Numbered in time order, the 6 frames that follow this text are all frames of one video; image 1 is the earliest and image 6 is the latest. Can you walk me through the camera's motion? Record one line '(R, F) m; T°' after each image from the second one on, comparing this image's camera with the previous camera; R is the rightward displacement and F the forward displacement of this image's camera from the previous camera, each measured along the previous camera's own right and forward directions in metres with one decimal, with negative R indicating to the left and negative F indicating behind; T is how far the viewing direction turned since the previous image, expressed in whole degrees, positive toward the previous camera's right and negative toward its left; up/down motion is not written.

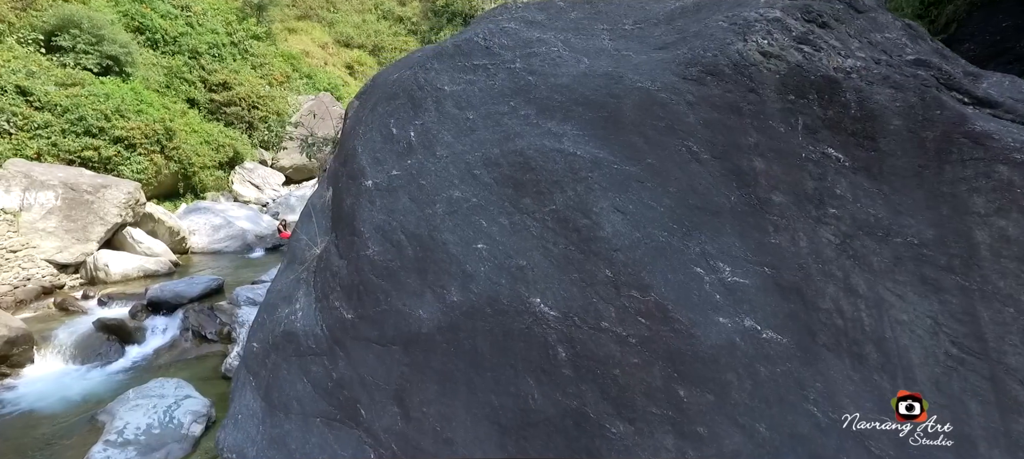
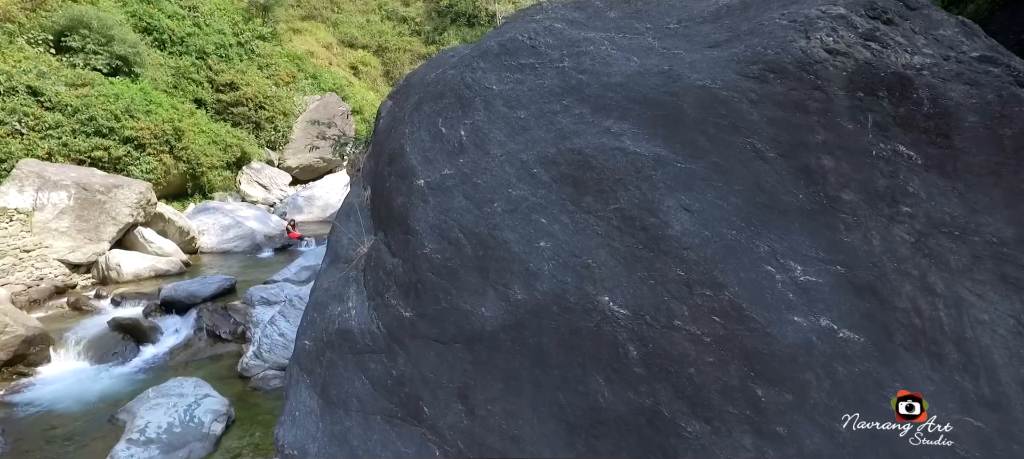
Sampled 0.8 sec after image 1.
(-0.3, 0.0) m; 0°
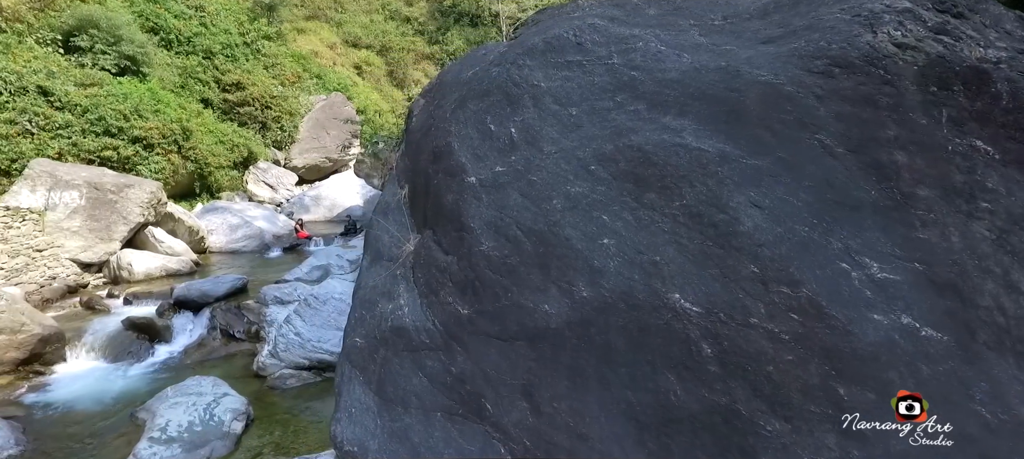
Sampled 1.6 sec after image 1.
(-0.3, 0.0) m; 0°
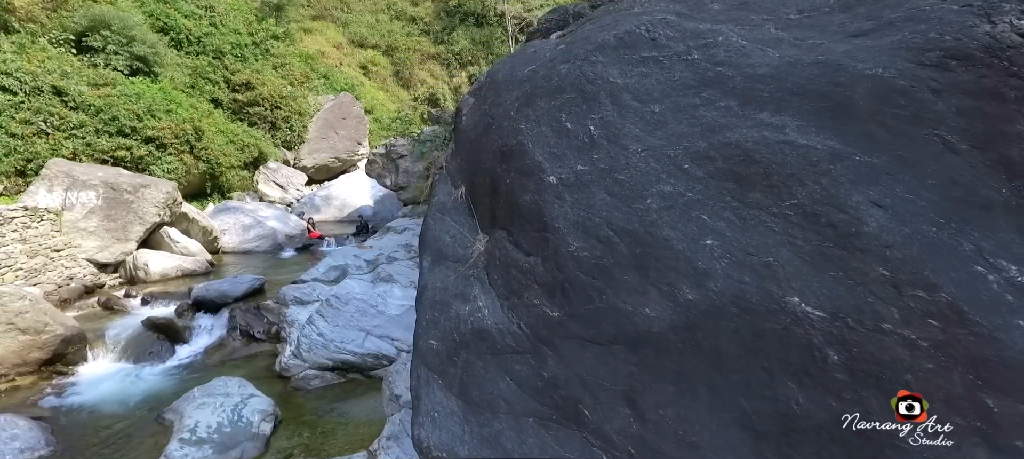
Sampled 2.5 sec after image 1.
(-0.5, +0.1) m; 0°
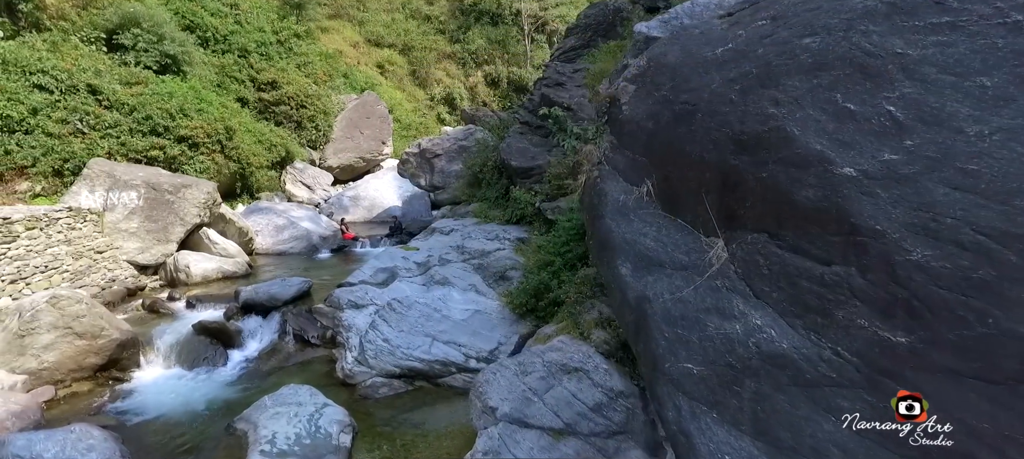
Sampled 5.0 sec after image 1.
(-1.5, +0.5) m; -1°
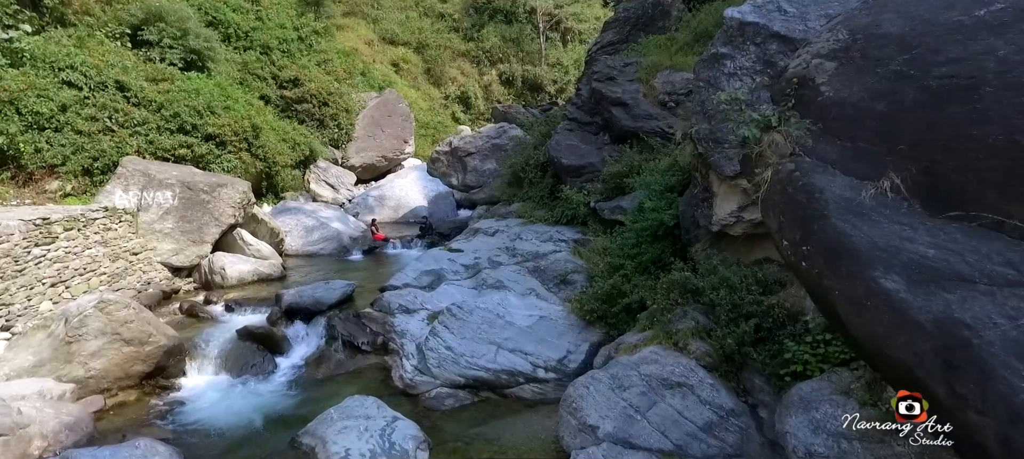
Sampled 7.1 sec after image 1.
(-1.4, +0.7) m; -1°
